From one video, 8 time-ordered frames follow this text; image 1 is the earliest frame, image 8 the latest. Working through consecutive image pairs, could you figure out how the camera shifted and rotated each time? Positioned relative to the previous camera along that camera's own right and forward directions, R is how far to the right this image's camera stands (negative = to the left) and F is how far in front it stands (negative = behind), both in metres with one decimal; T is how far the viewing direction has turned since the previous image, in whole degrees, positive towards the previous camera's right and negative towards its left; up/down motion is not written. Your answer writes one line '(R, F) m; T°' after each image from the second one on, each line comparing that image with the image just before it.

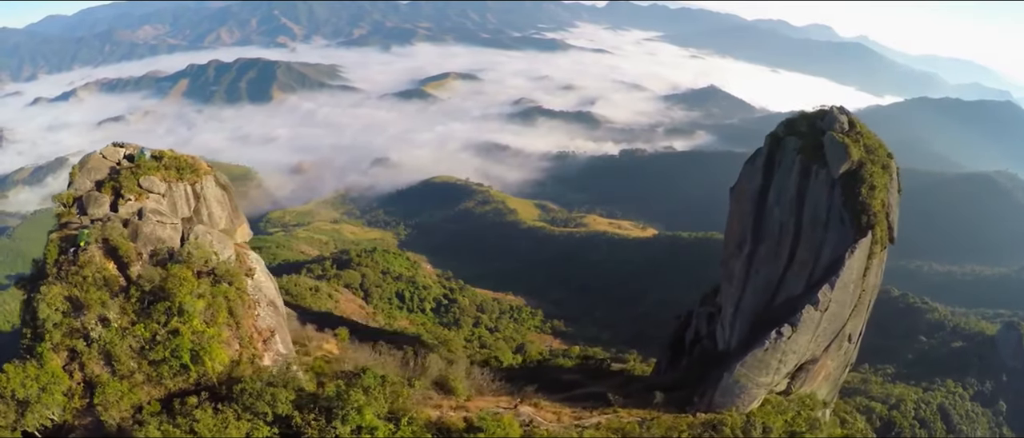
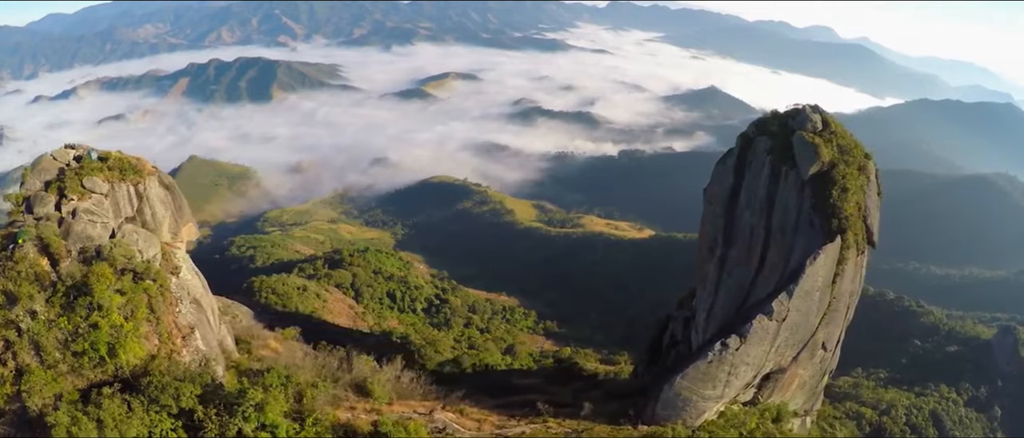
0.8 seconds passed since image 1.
(+0.8, +0.6) m; 0°
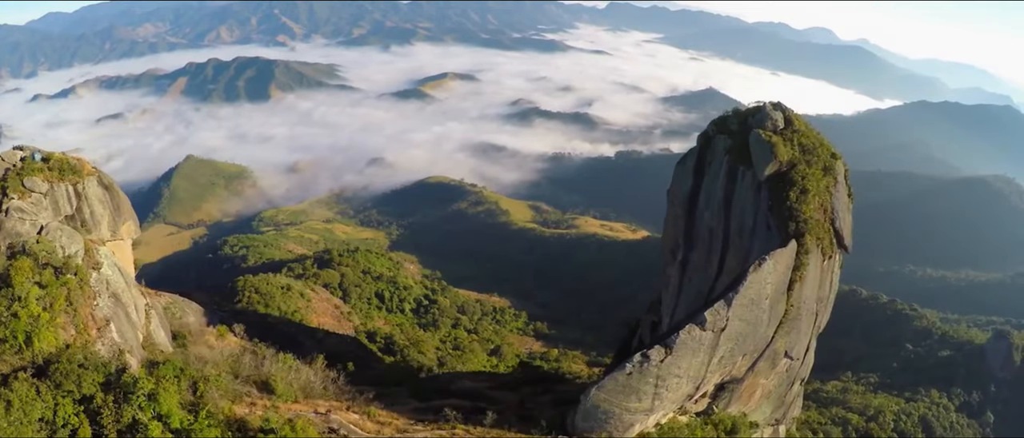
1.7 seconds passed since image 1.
(+1.0, +0.8) m; 0°
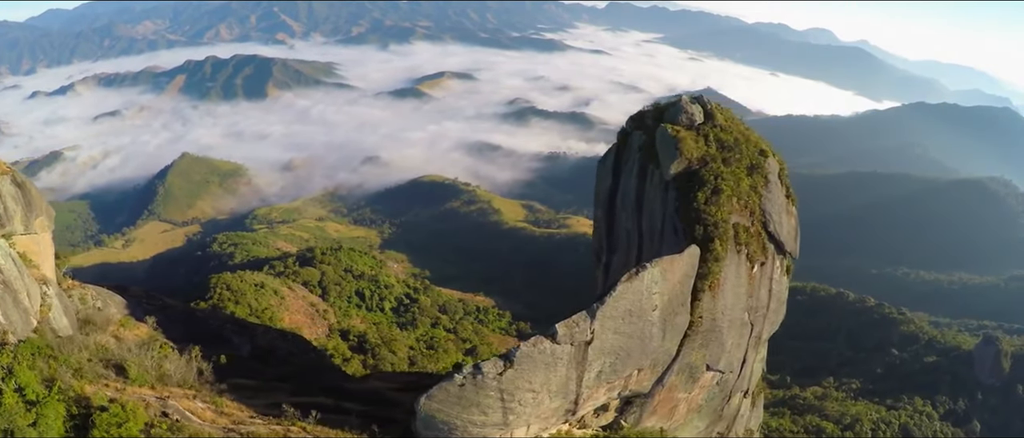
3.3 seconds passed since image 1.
(+1.6, +1.3) m; 0°
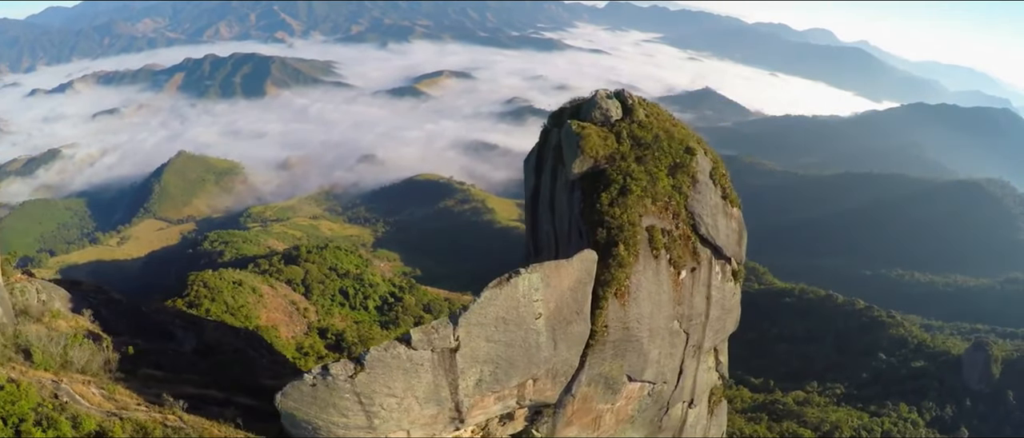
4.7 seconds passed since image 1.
(+1.3, +1.0) m; 0°
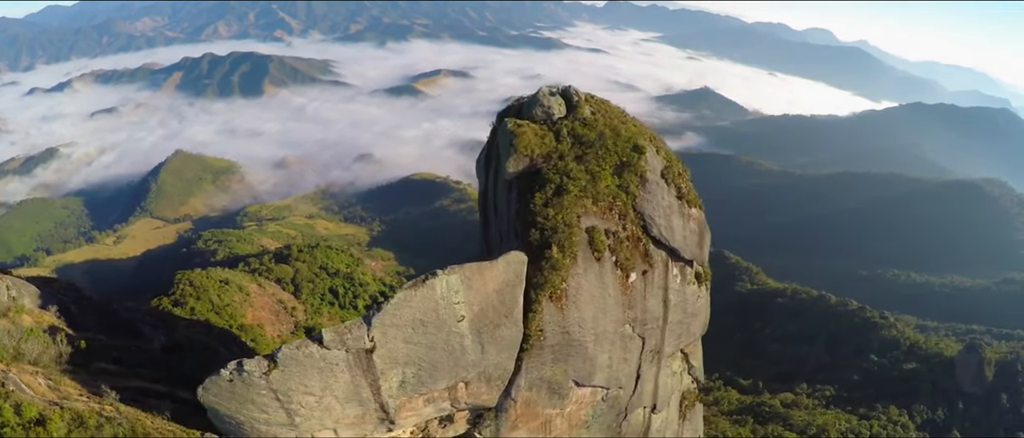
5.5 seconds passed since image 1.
(+0.8, +0.6) m; 0°
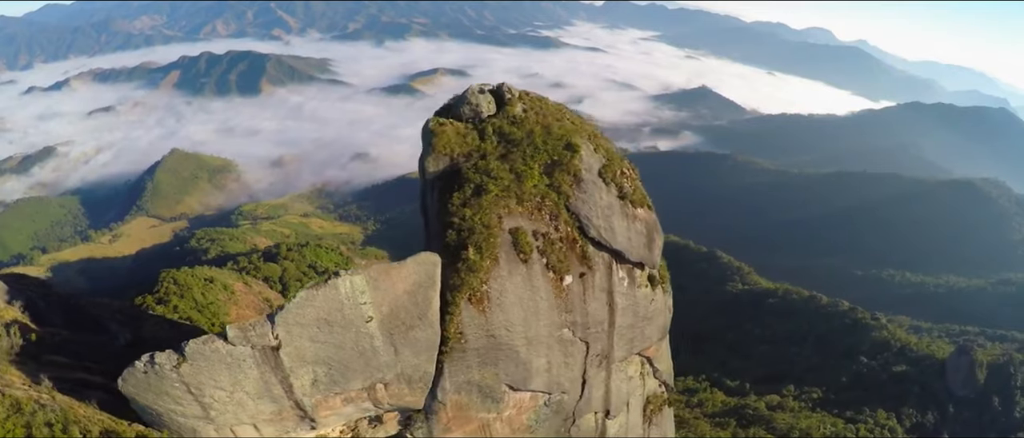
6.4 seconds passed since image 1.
(+0.9, +0.7) m; 0°
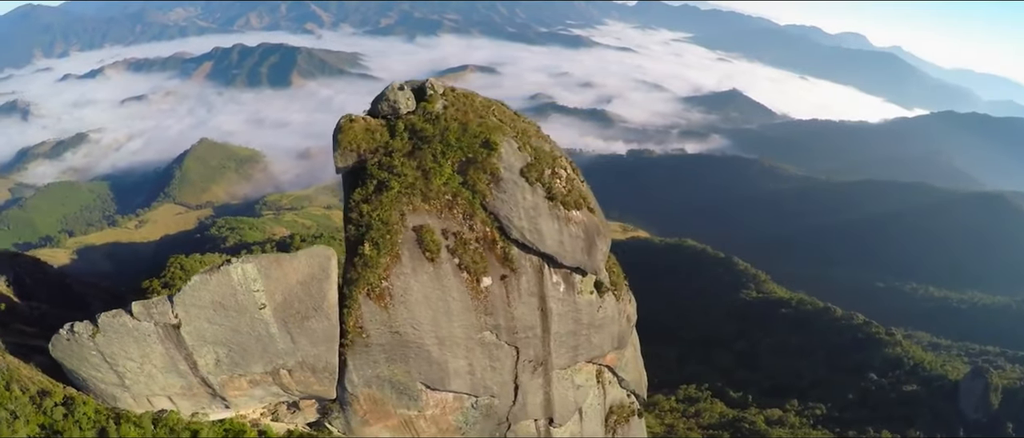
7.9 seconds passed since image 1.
(+1.3, +0.7) m; -2°
